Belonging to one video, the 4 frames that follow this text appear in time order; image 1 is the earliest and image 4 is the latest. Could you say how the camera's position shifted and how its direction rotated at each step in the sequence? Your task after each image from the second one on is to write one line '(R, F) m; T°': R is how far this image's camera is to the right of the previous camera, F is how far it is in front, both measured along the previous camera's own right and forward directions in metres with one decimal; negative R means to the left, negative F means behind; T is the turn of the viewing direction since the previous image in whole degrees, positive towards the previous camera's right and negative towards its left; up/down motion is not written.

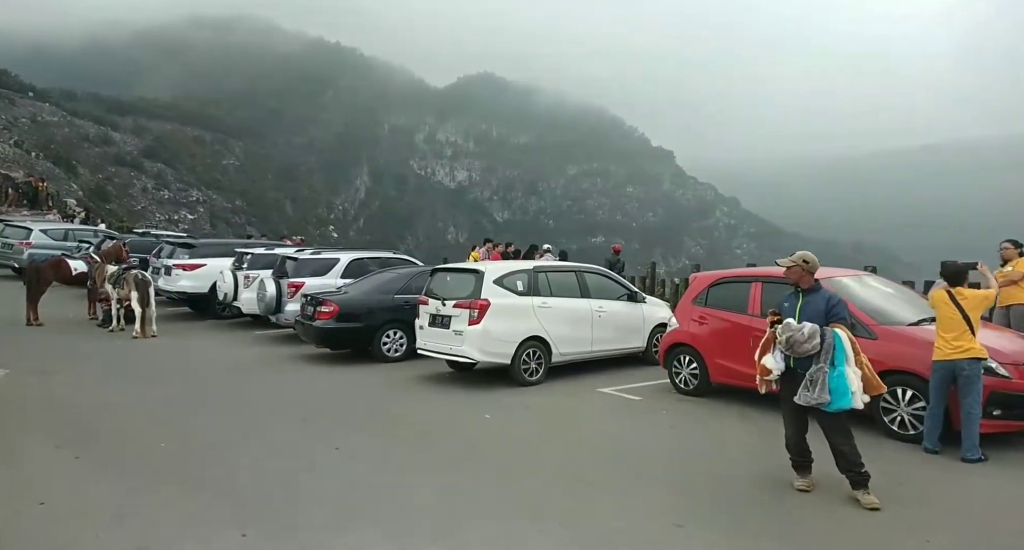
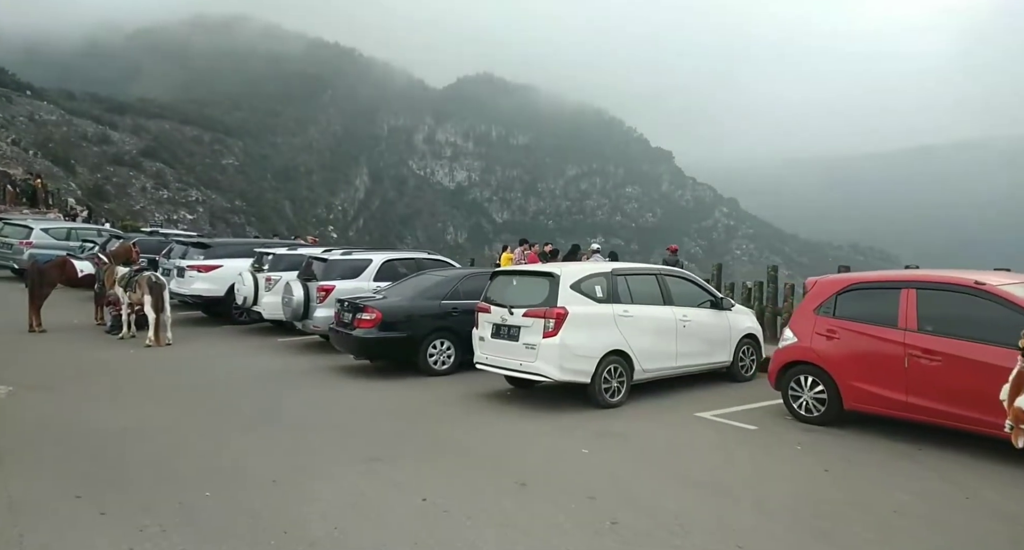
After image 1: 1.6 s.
(-0.9, +1.2) m; 0°
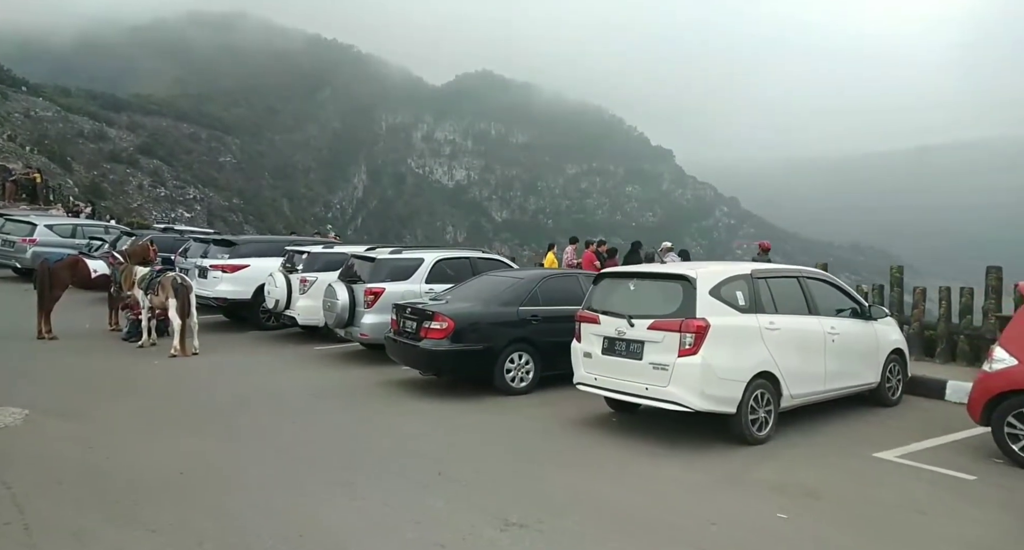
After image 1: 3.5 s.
(-1.1, +1.4) m; 0°
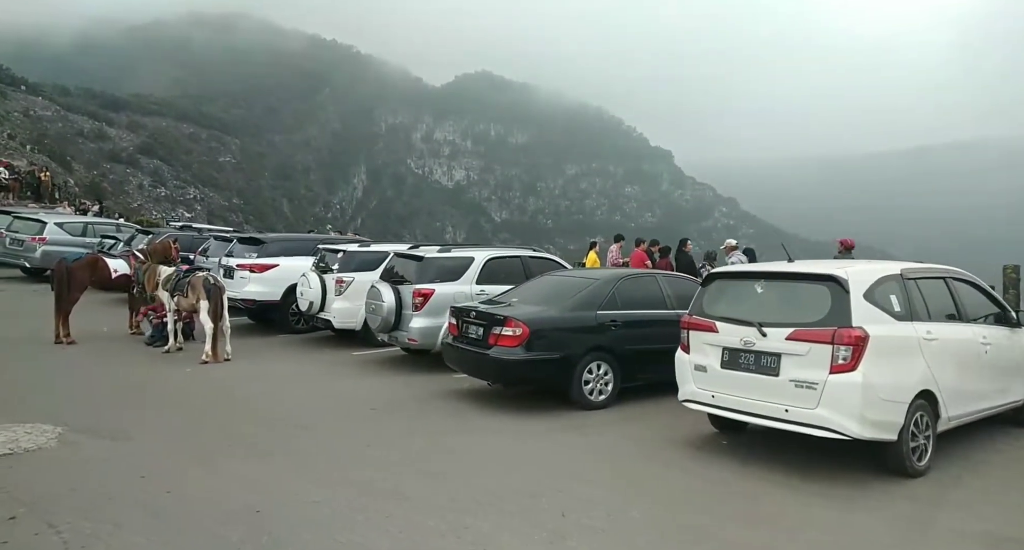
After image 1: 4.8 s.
(-0.9, +0.9) m; 0°
